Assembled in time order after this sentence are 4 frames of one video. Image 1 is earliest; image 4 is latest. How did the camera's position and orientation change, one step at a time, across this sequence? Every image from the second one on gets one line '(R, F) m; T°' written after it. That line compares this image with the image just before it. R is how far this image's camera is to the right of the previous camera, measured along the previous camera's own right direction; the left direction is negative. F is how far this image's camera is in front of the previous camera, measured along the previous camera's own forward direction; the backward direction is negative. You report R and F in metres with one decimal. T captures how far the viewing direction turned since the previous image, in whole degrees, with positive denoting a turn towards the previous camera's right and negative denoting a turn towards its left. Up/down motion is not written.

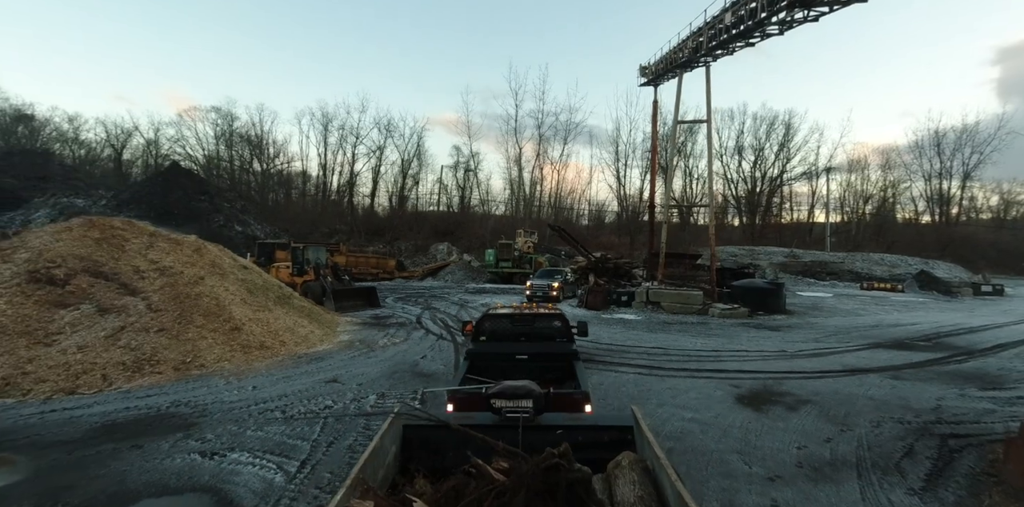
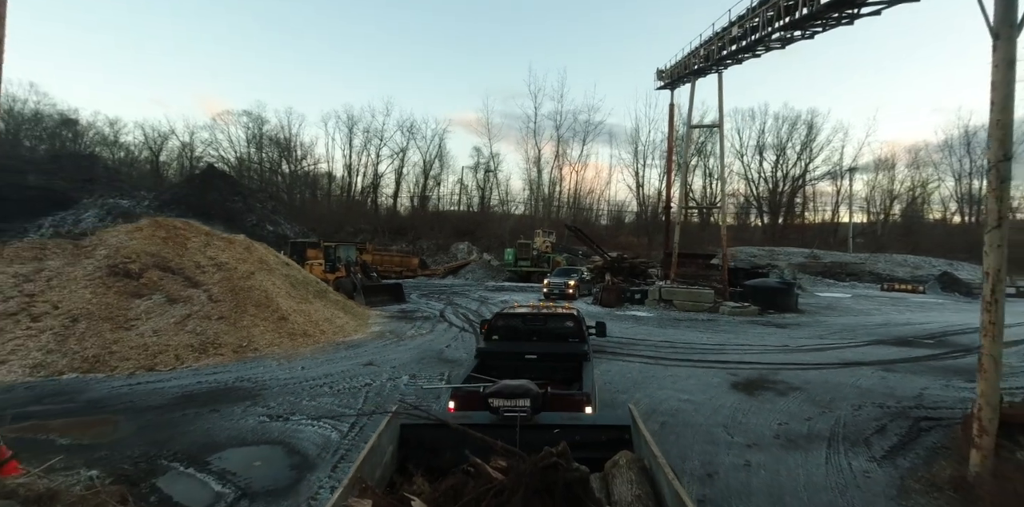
(+0.1, -1.1) m; -2°
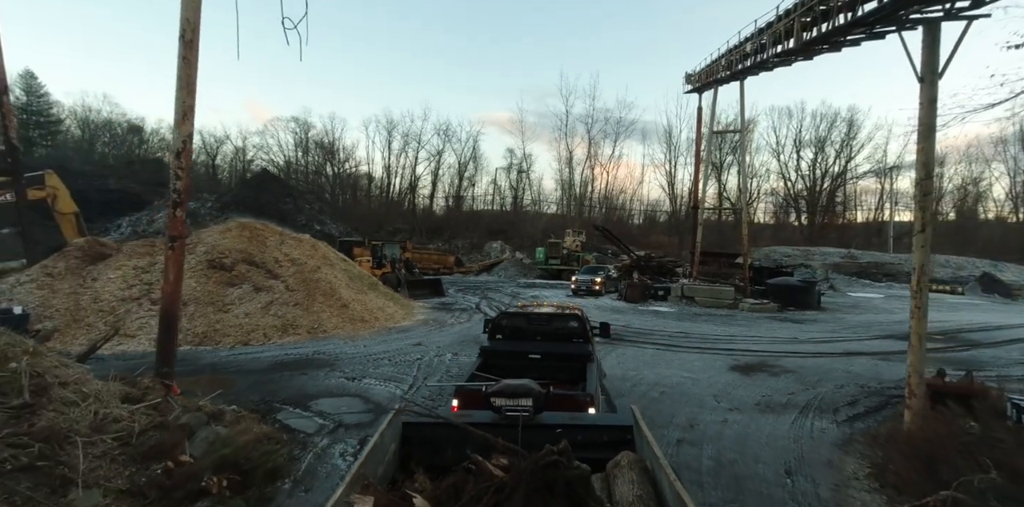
(+0.1, -1.7) m; -4°
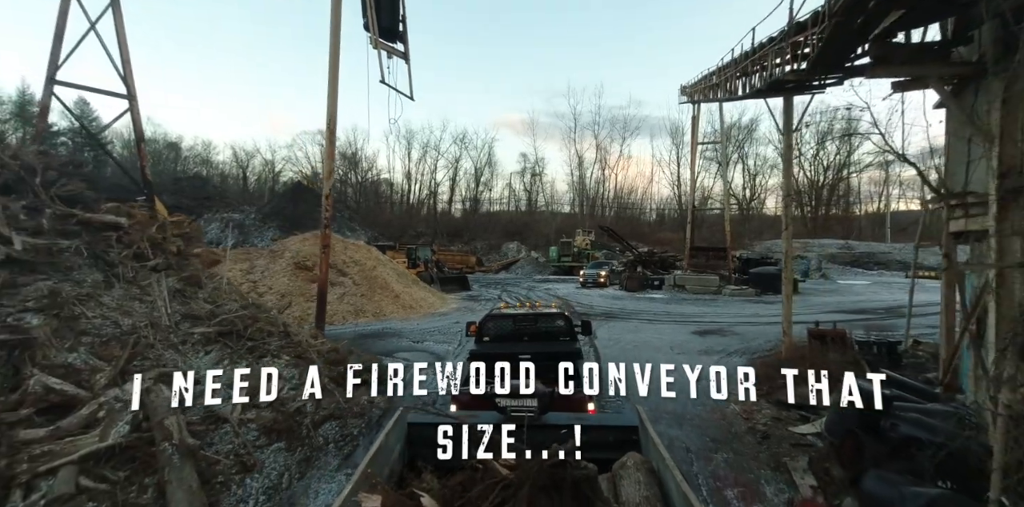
(0.0, -3.9) m; -2°
